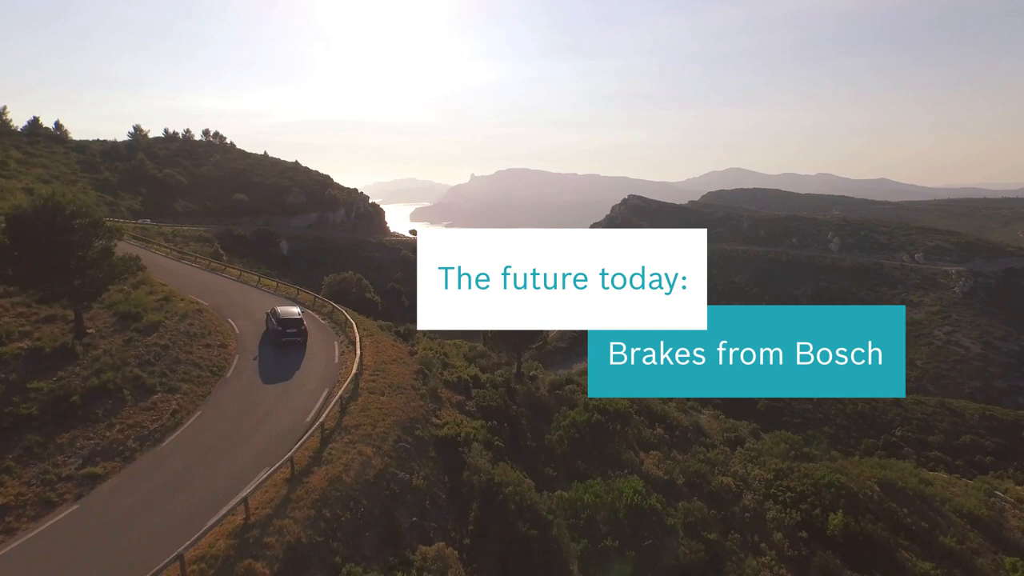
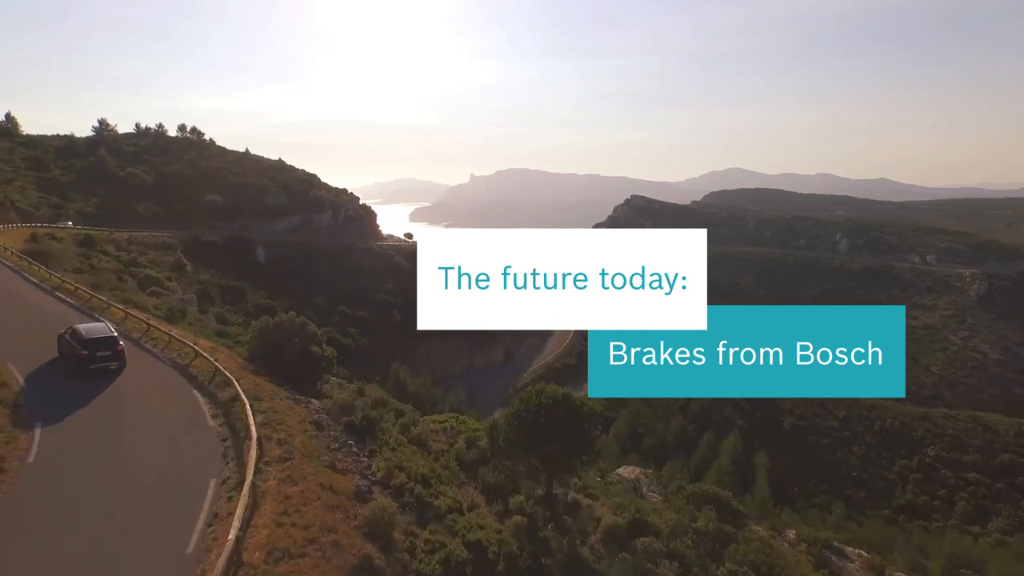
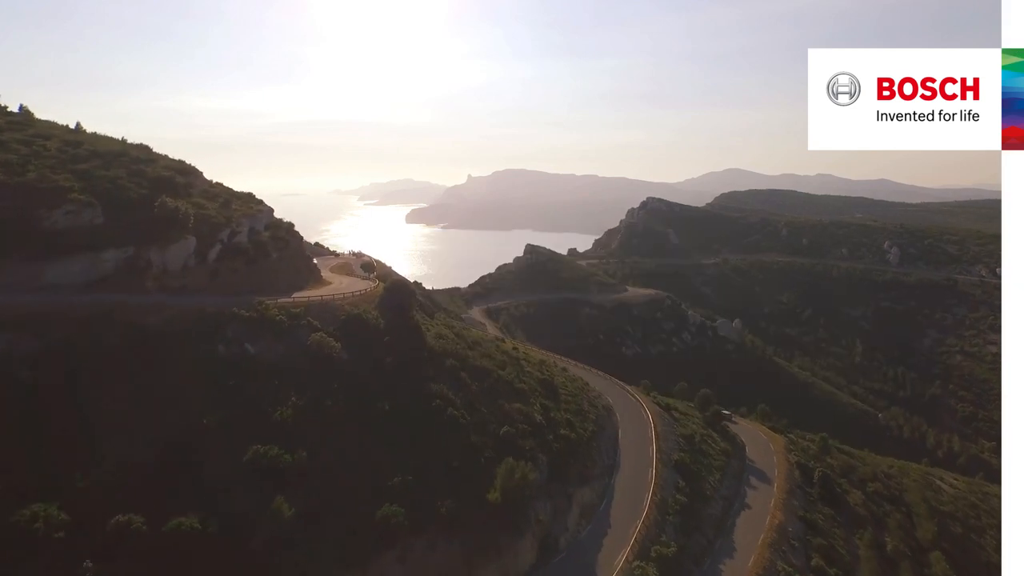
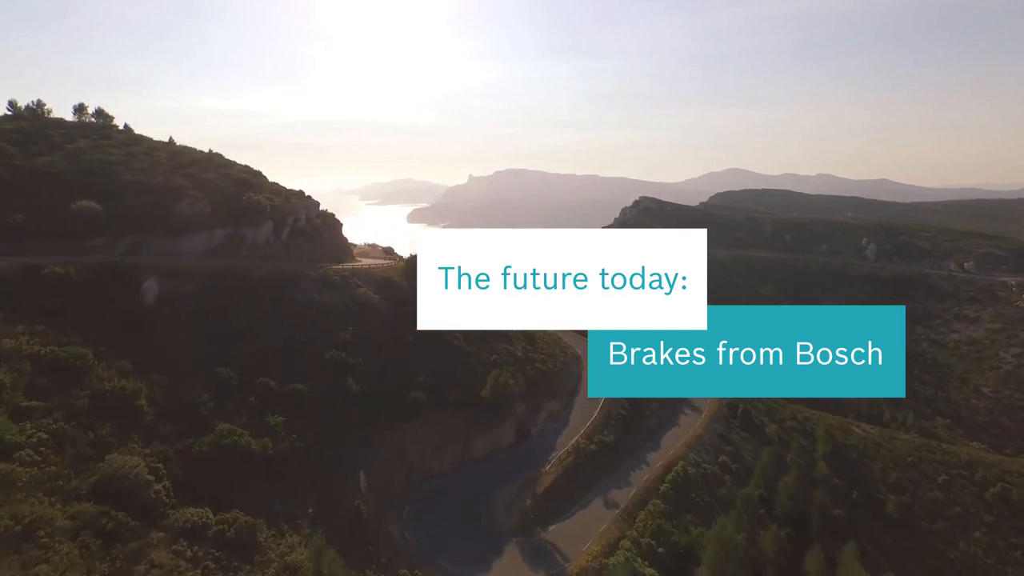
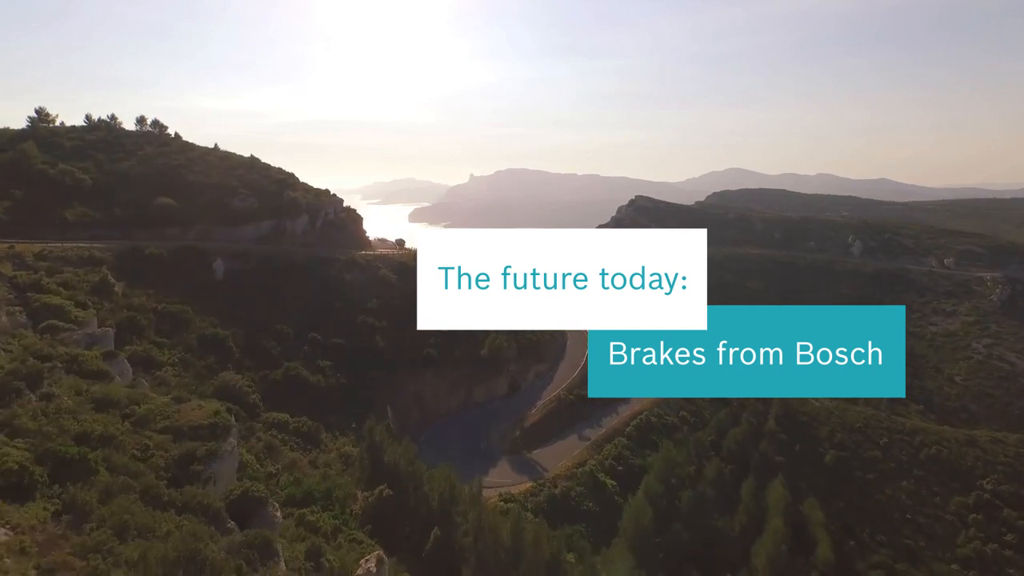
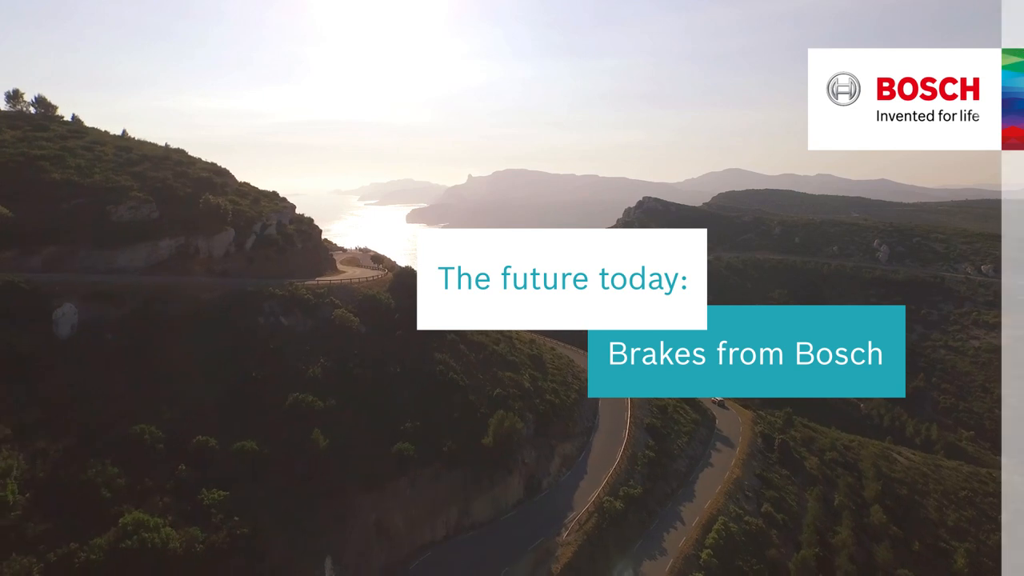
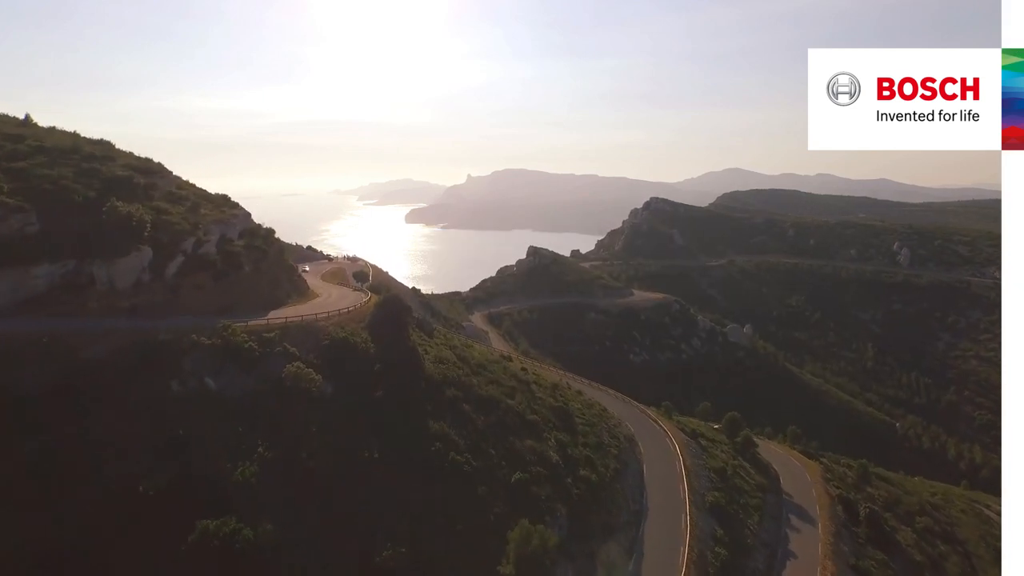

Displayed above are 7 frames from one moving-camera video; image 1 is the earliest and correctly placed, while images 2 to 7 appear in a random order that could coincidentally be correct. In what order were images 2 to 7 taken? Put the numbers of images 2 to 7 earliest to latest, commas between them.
2, 5, 4, 6, 3, 7
